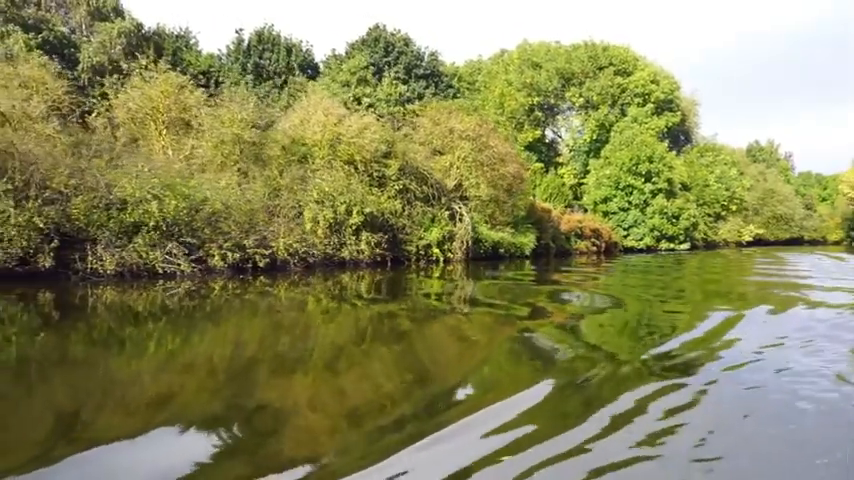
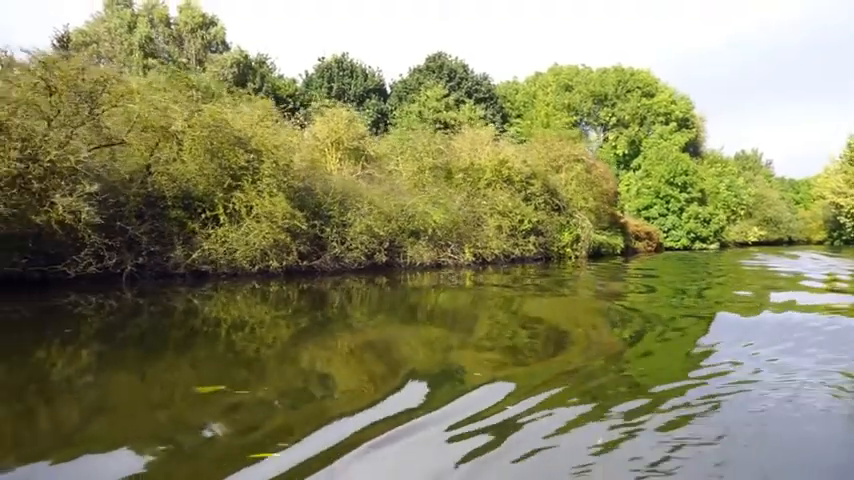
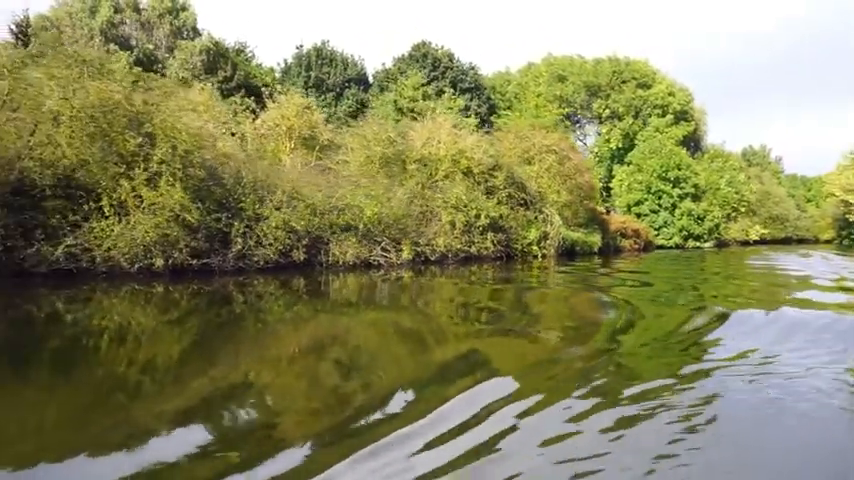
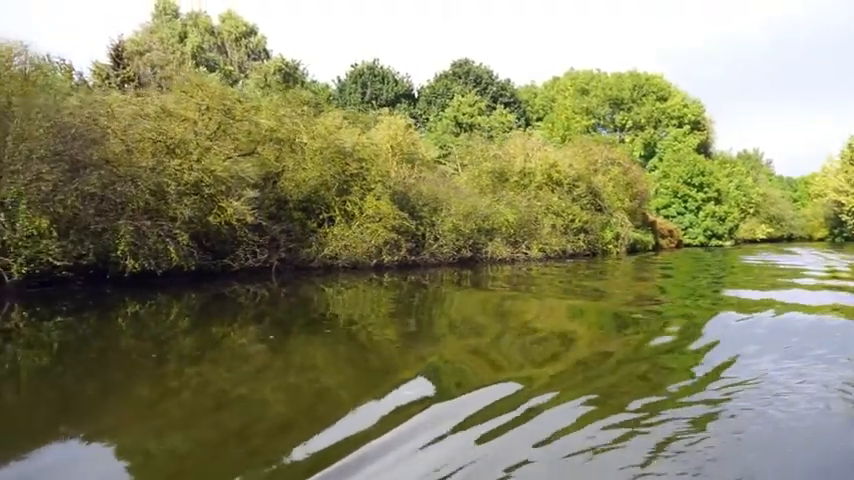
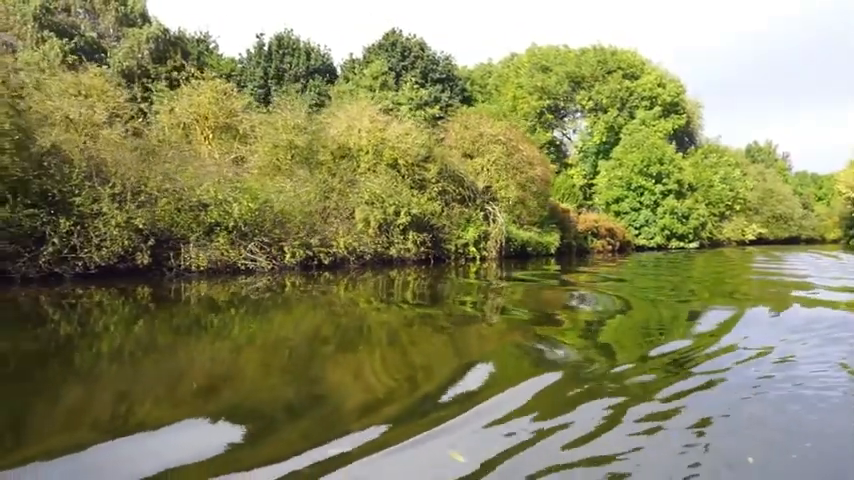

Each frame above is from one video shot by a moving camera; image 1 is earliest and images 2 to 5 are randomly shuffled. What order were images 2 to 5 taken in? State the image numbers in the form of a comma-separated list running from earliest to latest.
5, 3, 2, 4
